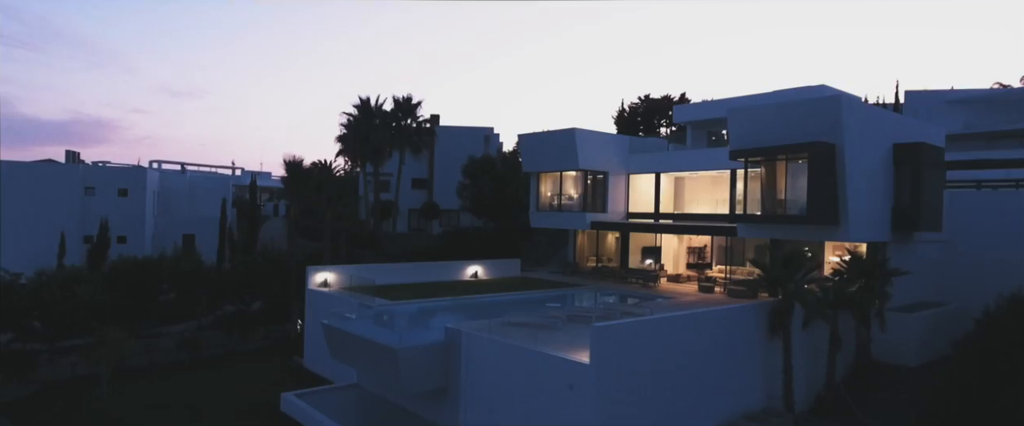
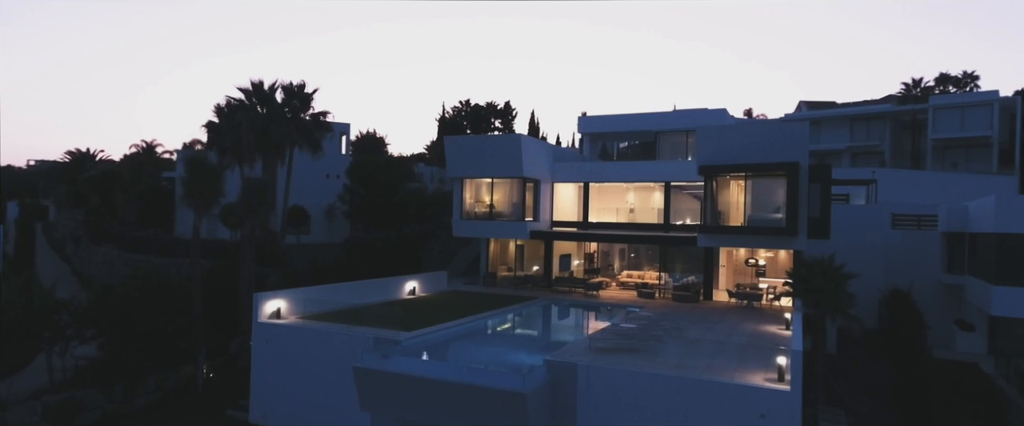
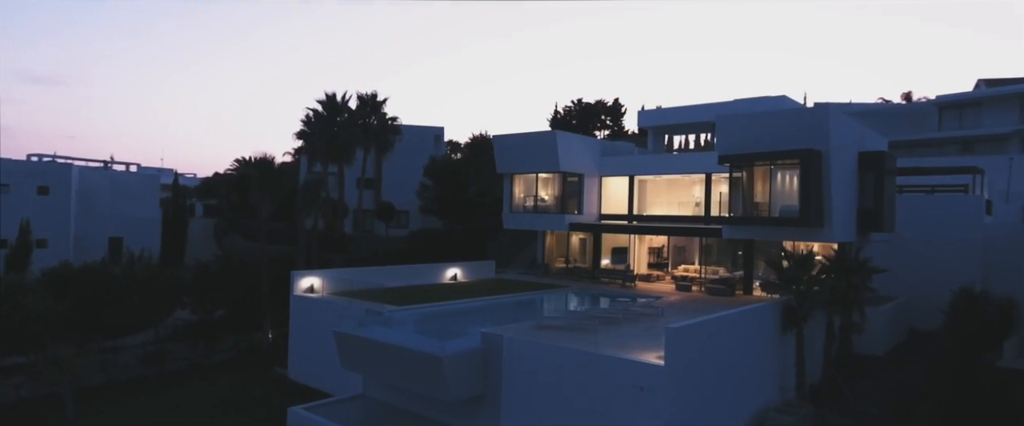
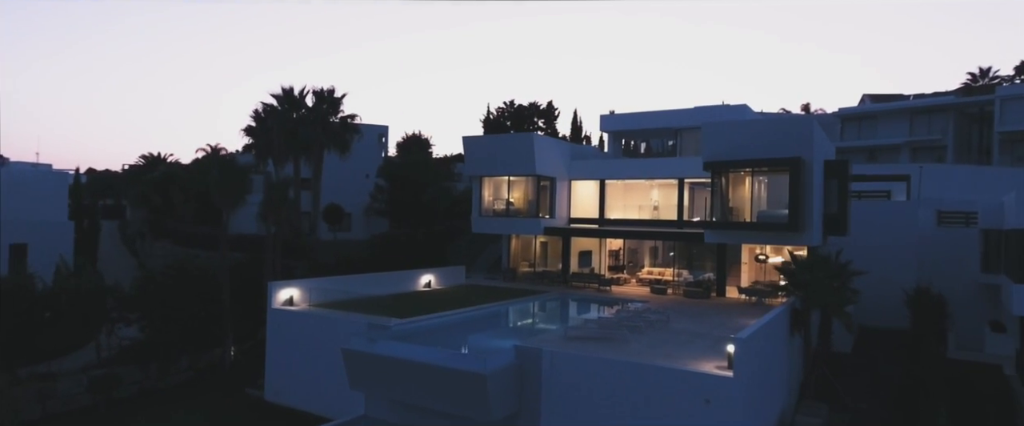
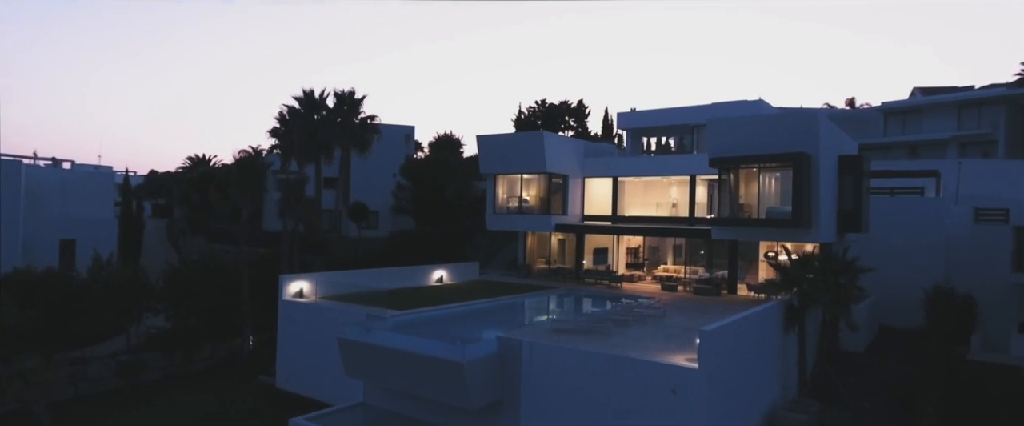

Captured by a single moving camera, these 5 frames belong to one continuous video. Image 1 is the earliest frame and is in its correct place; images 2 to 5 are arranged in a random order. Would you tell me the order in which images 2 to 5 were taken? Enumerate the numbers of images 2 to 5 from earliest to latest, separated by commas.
3, 5, 4, 2
